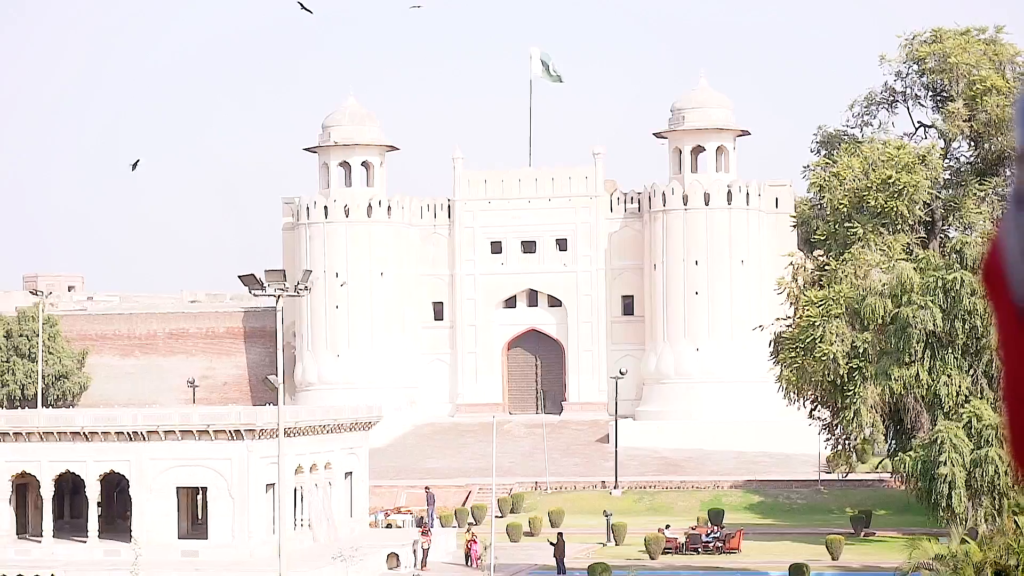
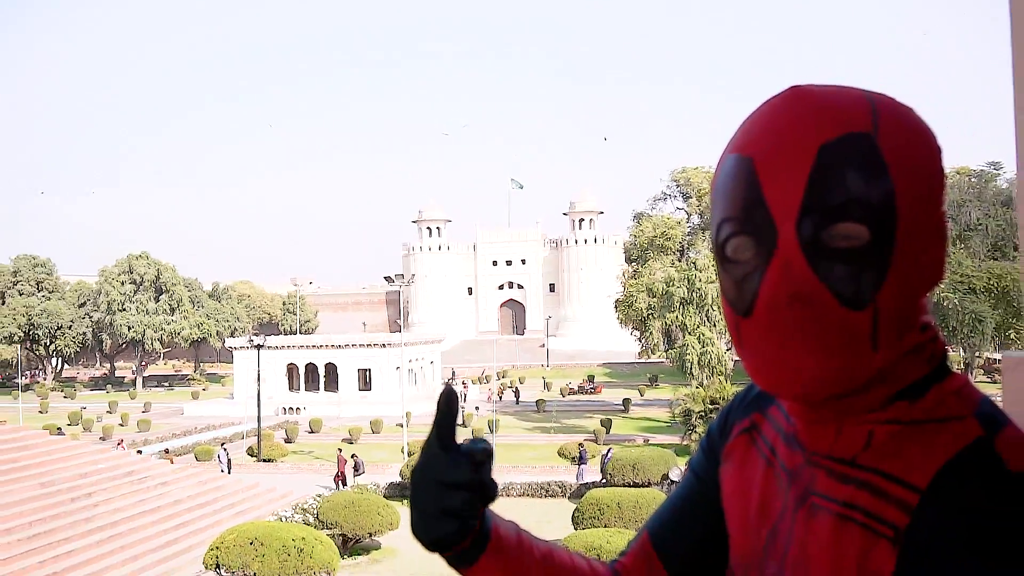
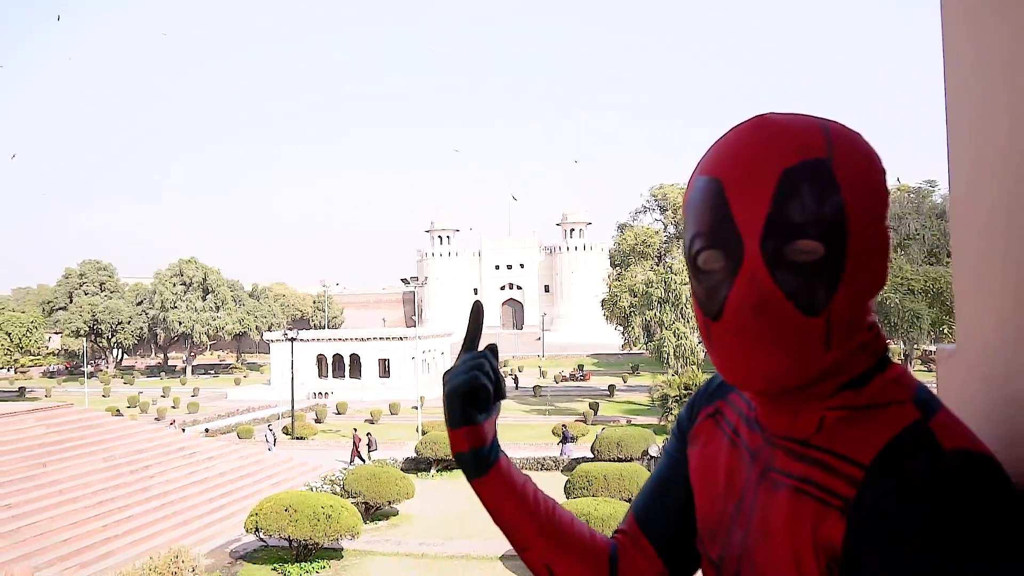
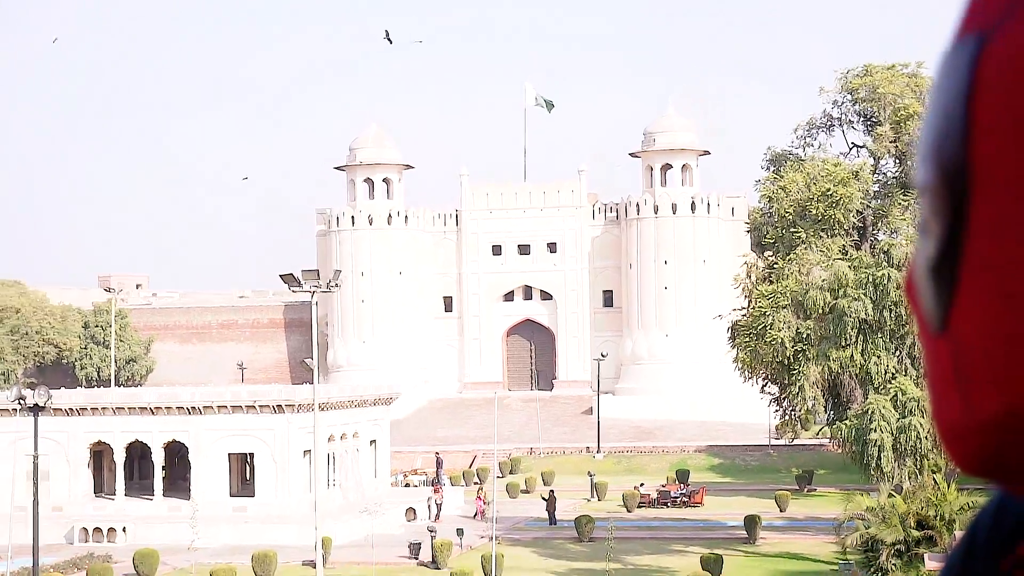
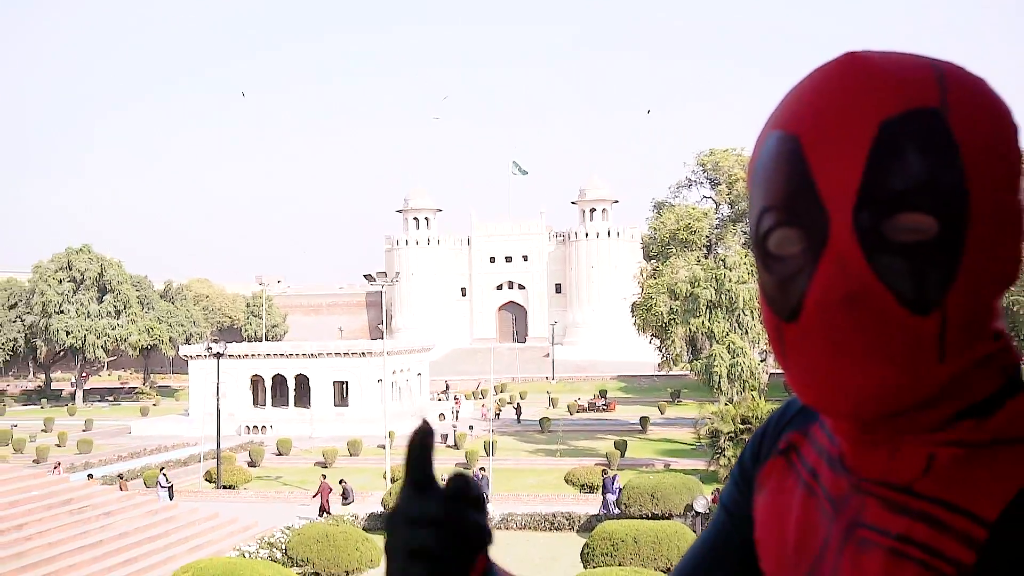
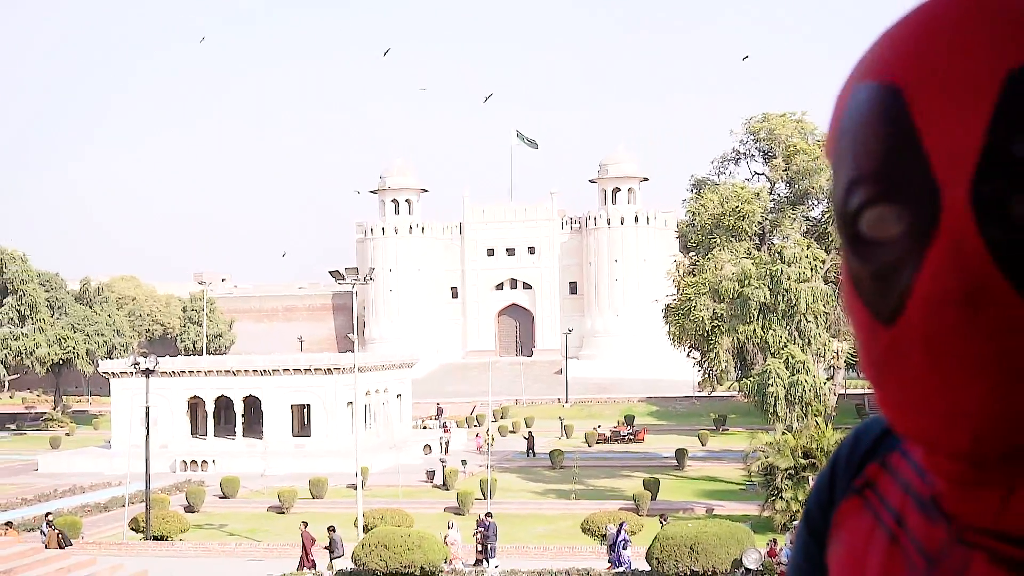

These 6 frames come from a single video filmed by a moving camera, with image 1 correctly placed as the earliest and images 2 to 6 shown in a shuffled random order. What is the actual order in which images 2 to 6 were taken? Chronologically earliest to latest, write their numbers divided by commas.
4, 6, 5, 2, 3
